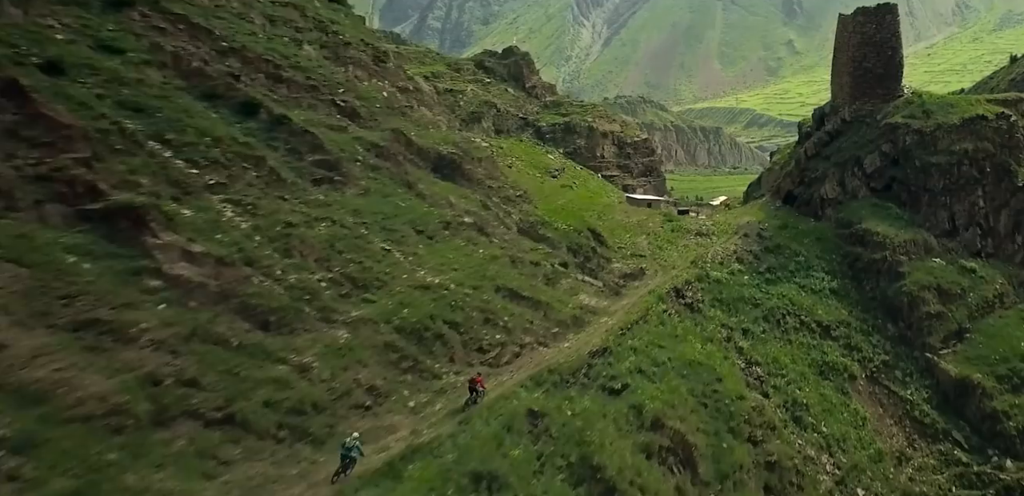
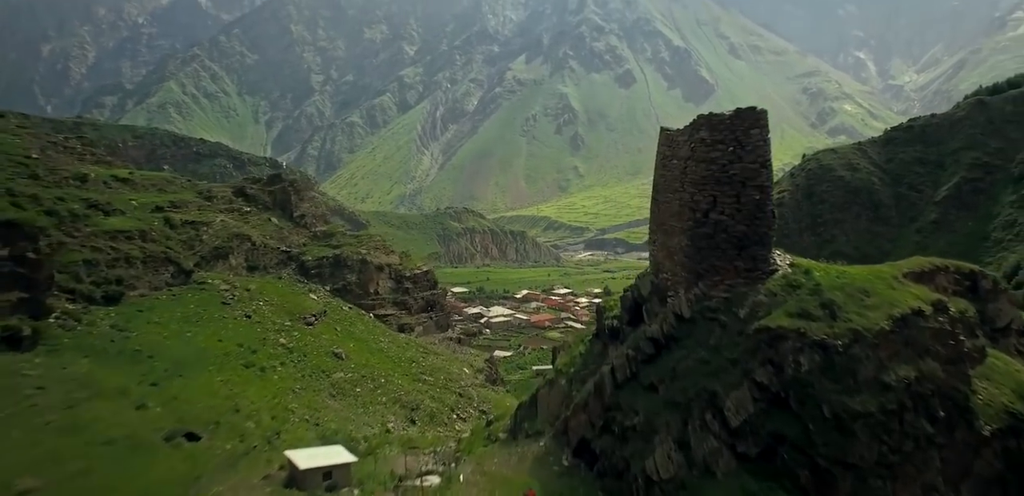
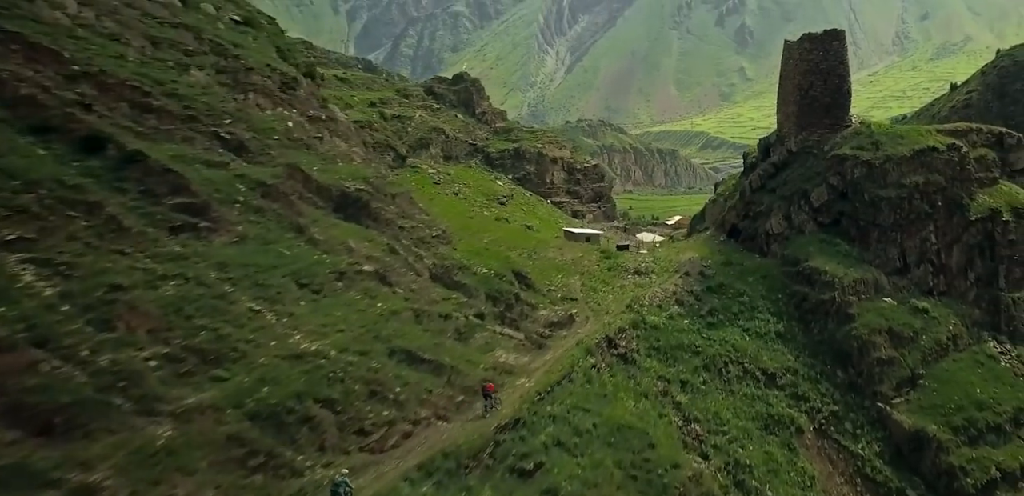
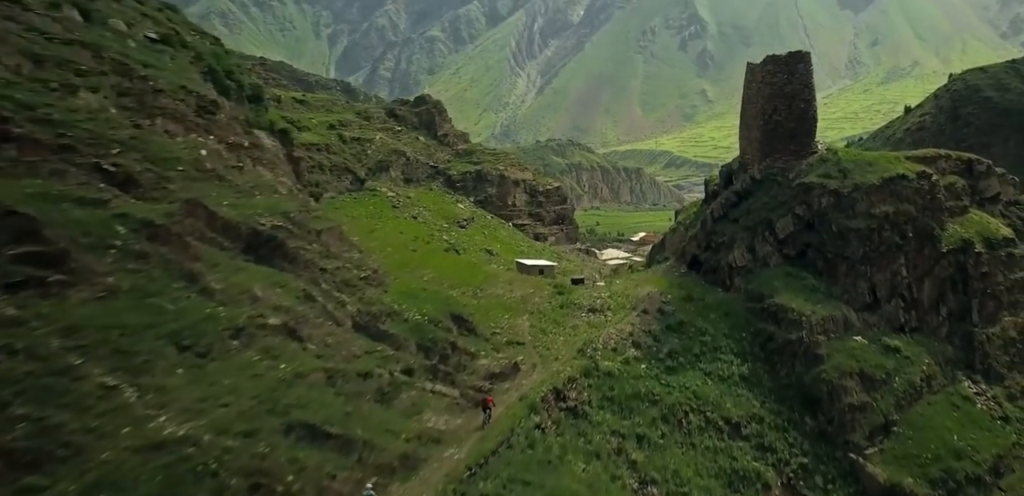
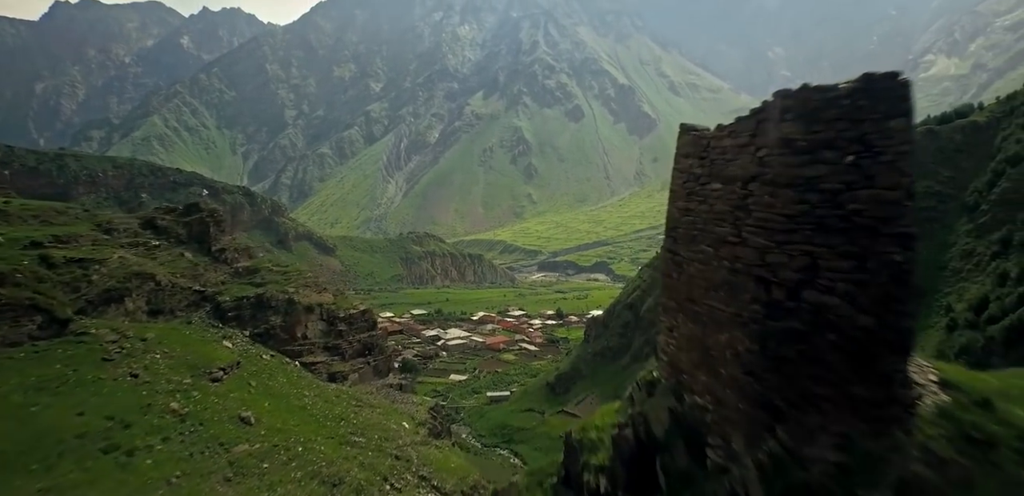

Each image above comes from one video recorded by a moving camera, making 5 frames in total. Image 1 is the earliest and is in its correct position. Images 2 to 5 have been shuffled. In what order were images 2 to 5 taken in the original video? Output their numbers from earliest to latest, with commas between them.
3, 4, 2, 5
